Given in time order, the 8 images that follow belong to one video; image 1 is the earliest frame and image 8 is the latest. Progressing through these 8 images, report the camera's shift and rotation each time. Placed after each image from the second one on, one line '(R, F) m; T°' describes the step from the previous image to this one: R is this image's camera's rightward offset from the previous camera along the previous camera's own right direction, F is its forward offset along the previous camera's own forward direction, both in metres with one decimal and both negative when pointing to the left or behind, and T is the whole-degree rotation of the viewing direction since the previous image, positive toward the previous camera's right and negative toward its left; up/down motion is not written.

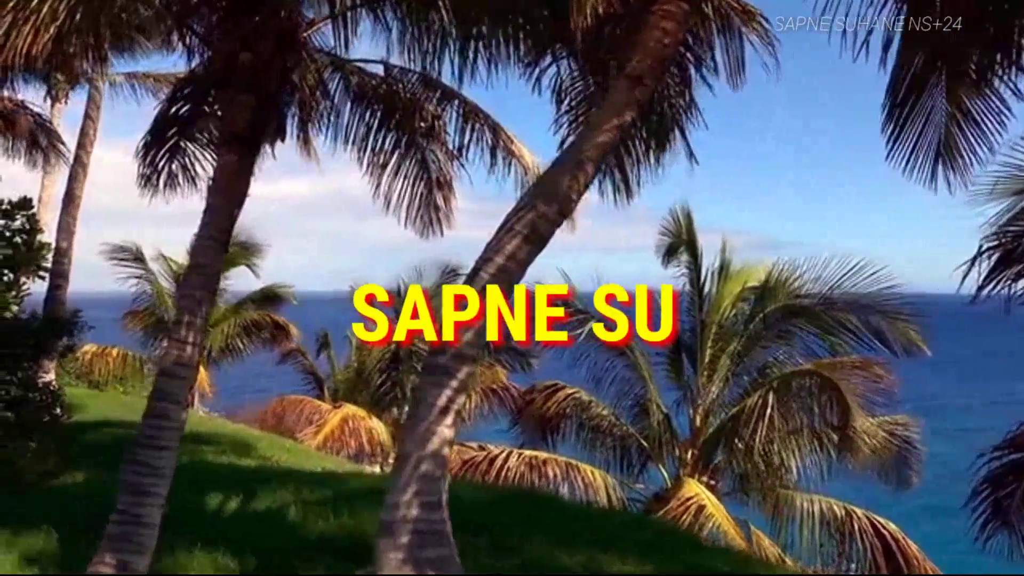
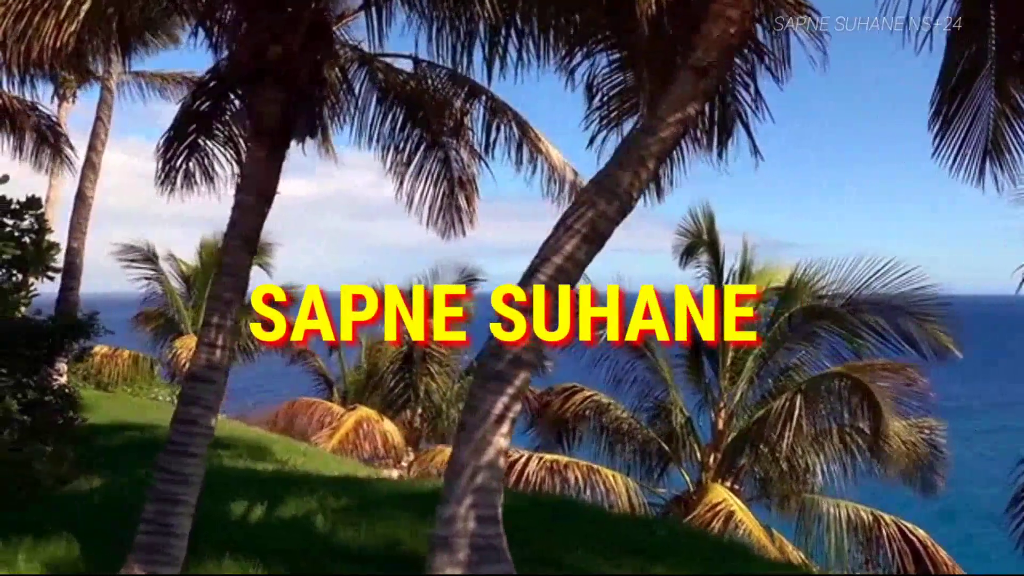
(-0.2, +0.2) m; 0°
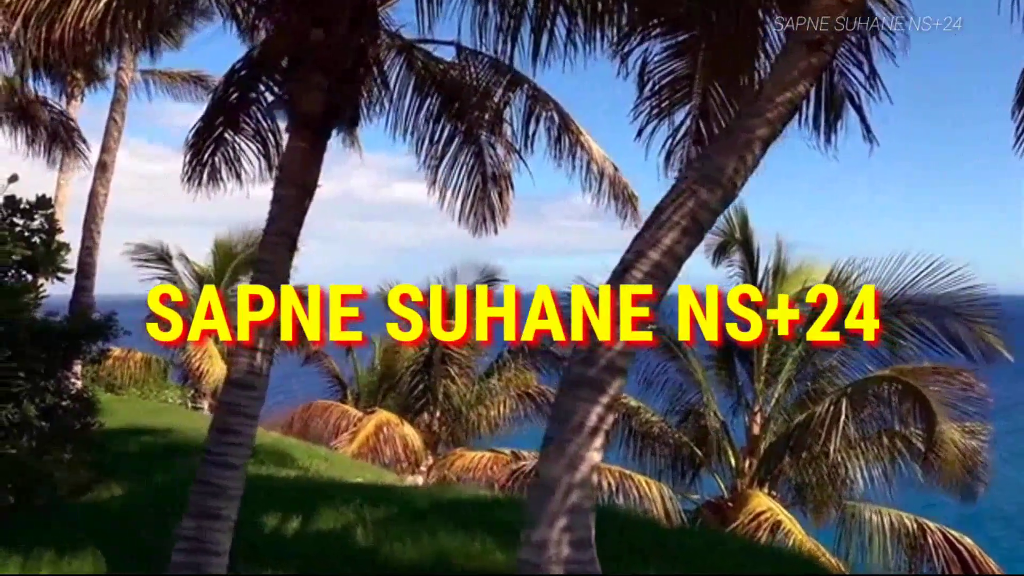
(-0.3, +0.4) m; 0°
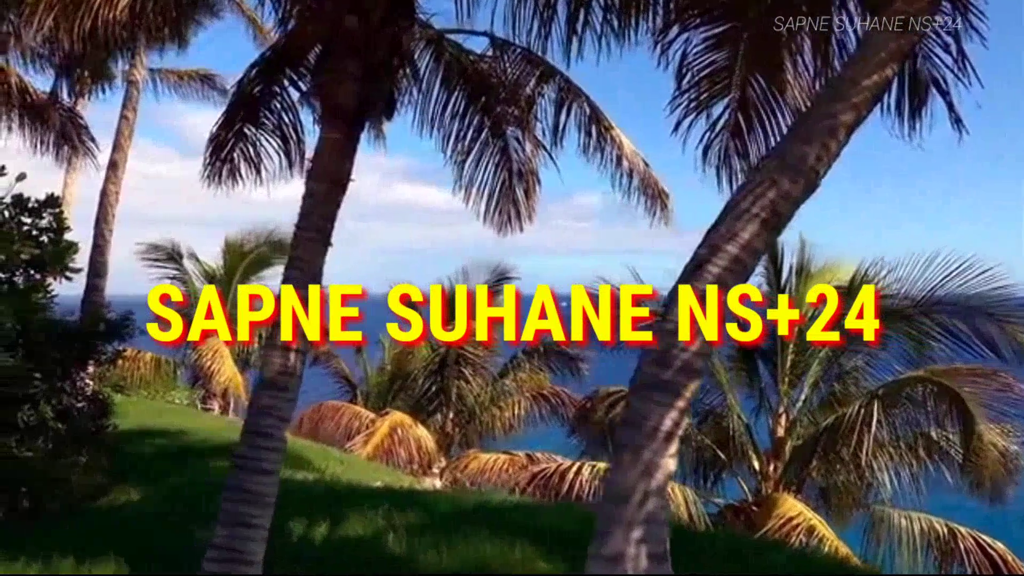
(-0.2, +0.2) m; 0°
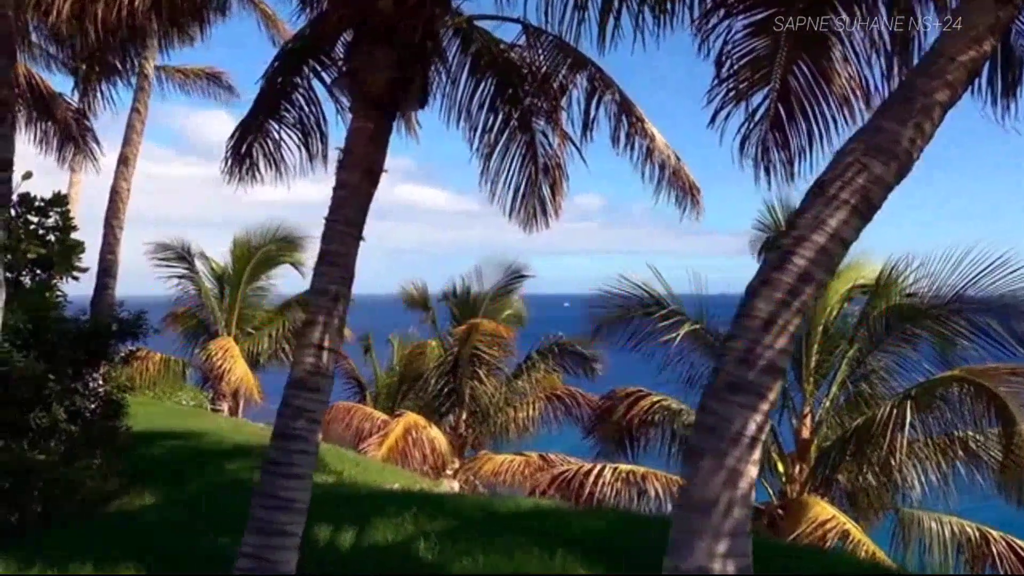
(-0.2, +0.3) m; 0°
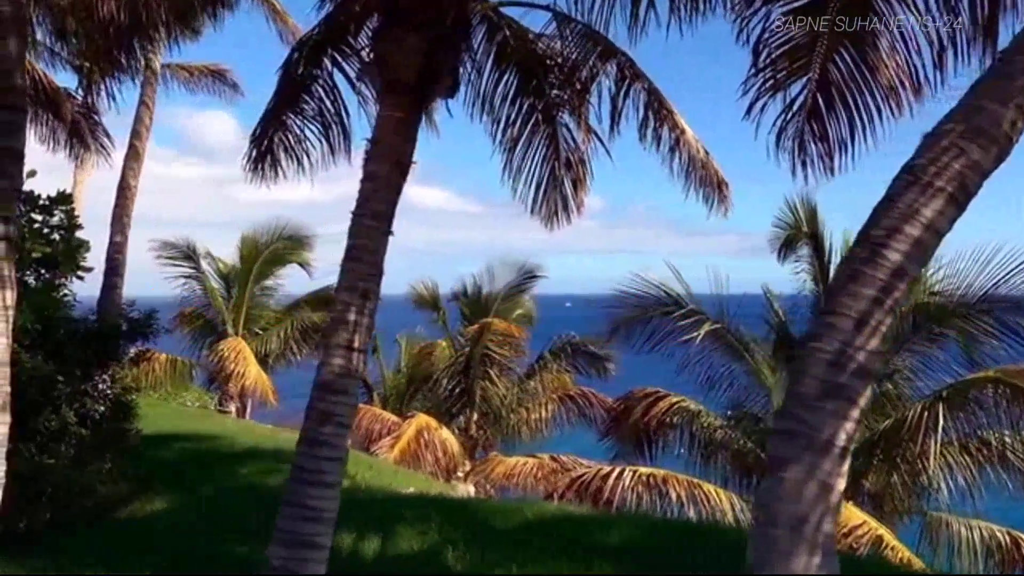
(-0.2, +0.3) m; 0°
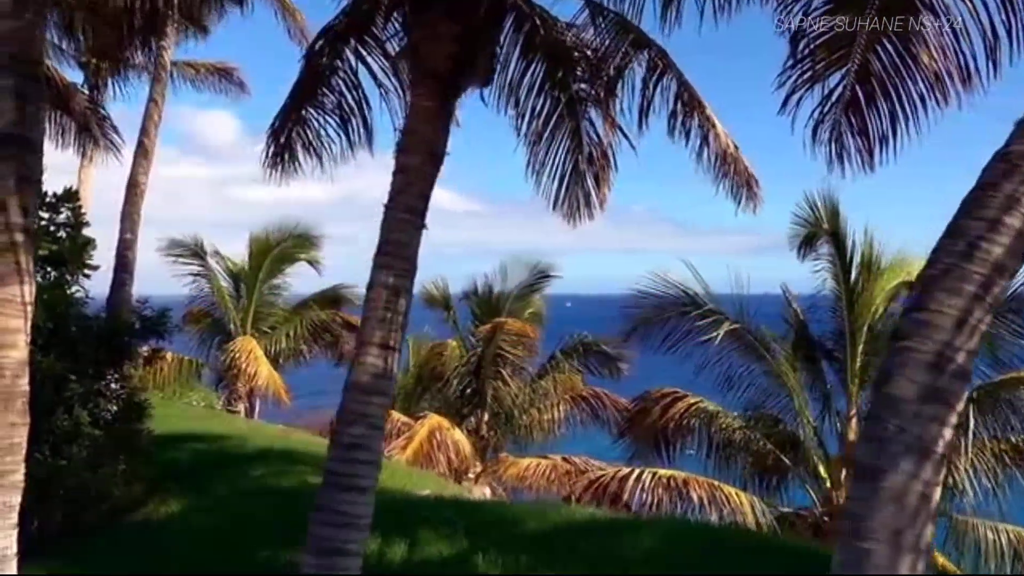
(-0.2, +0.2) m; 0°
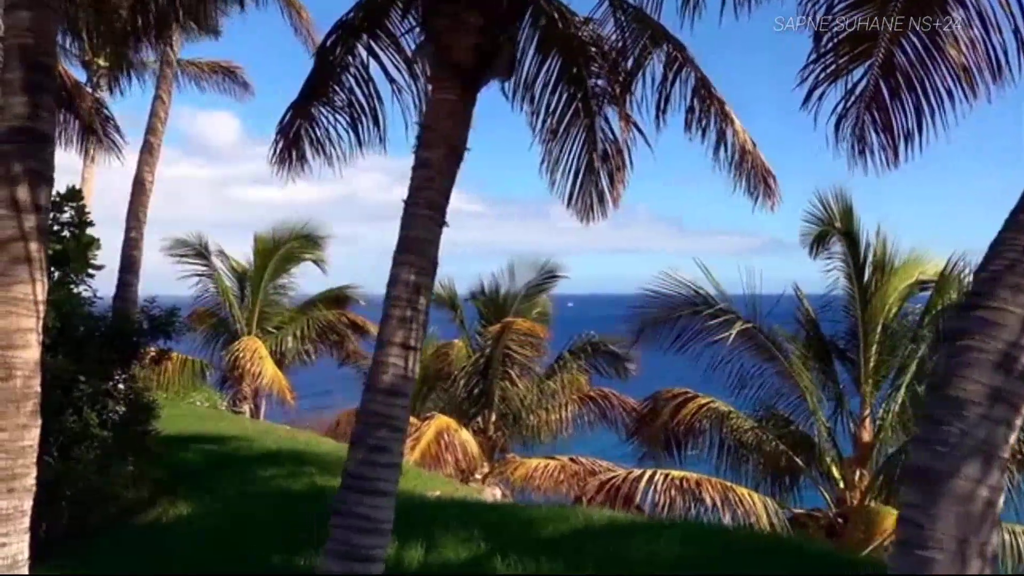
(-0.1, +0.1) m; 0°
